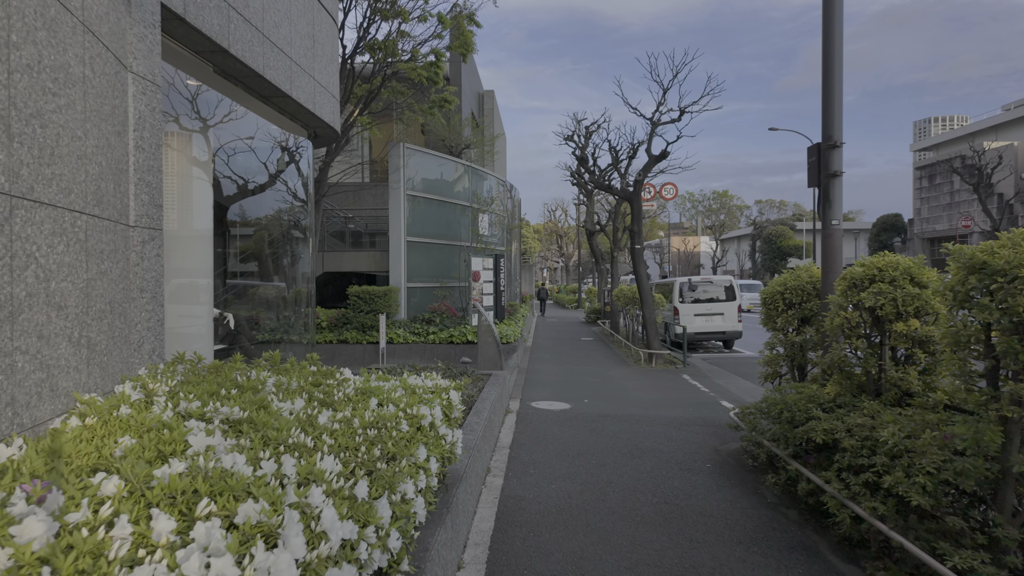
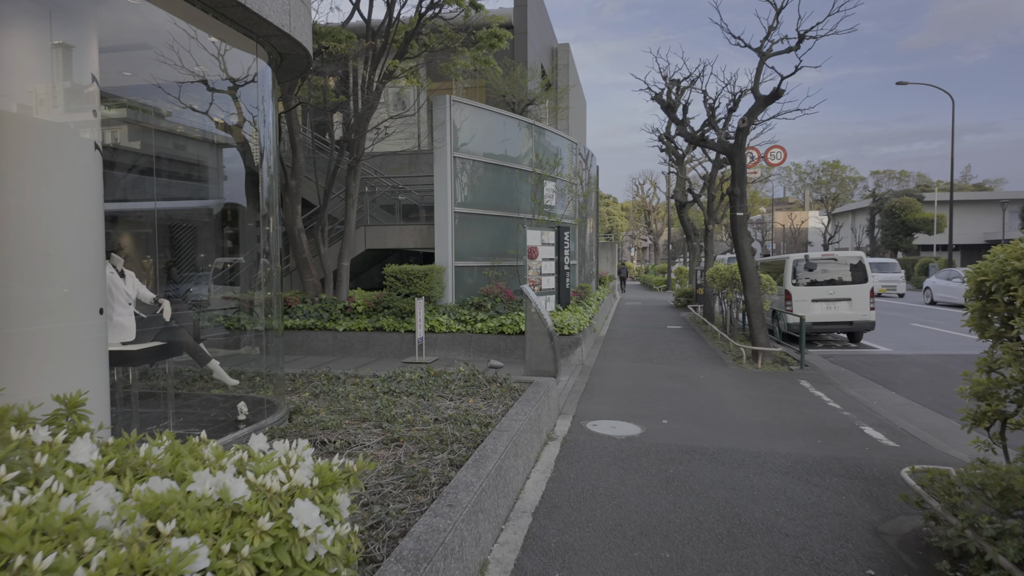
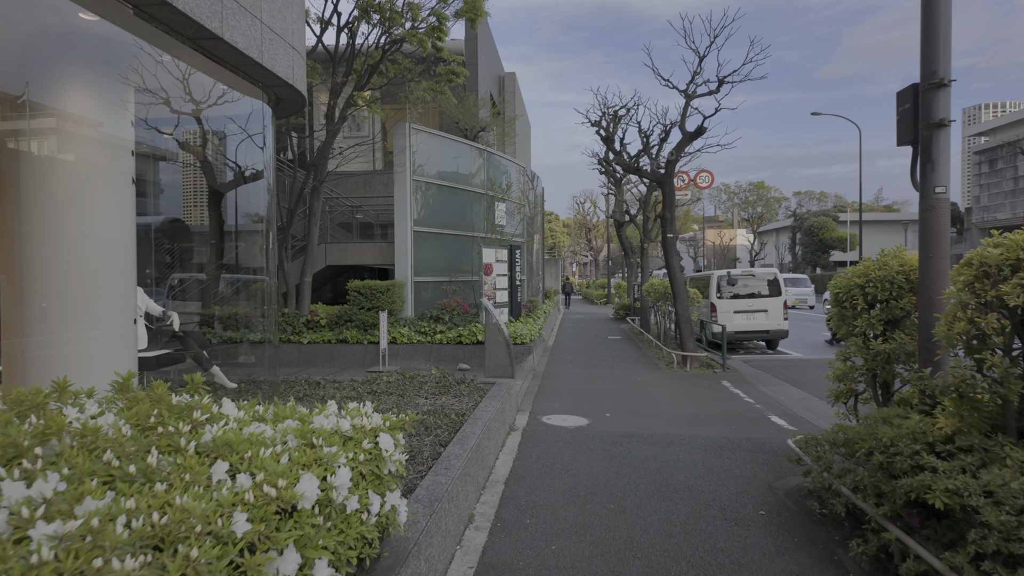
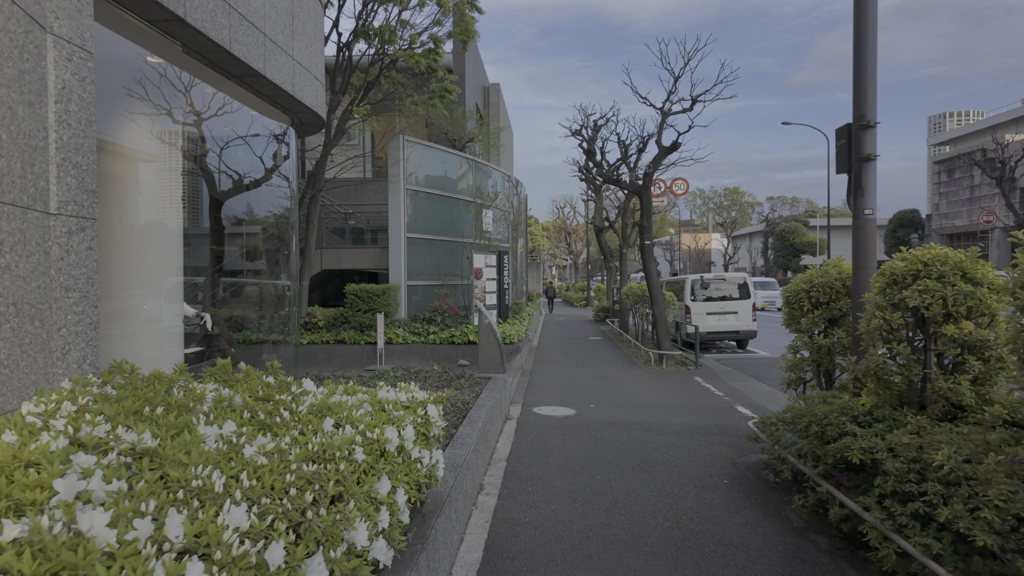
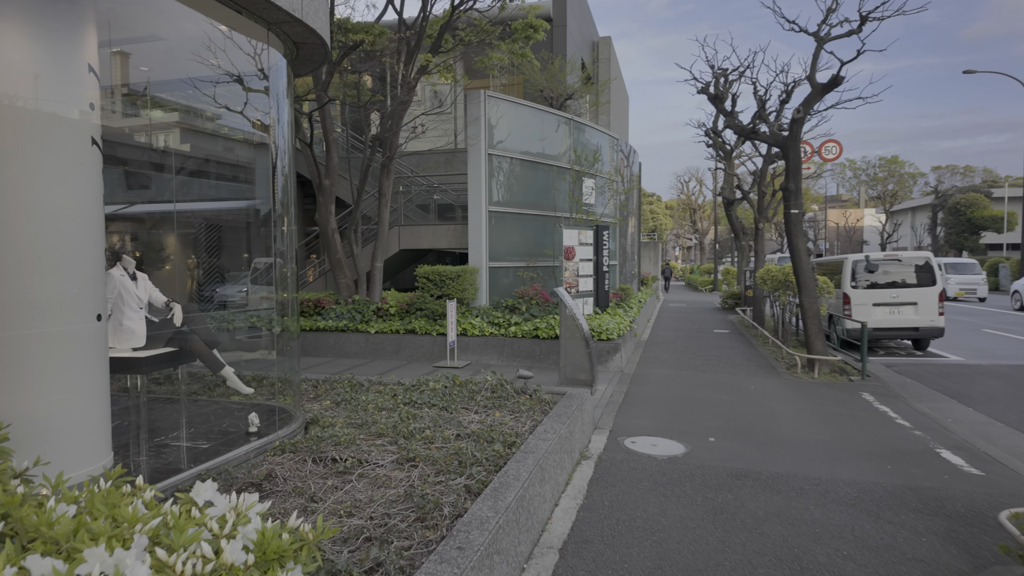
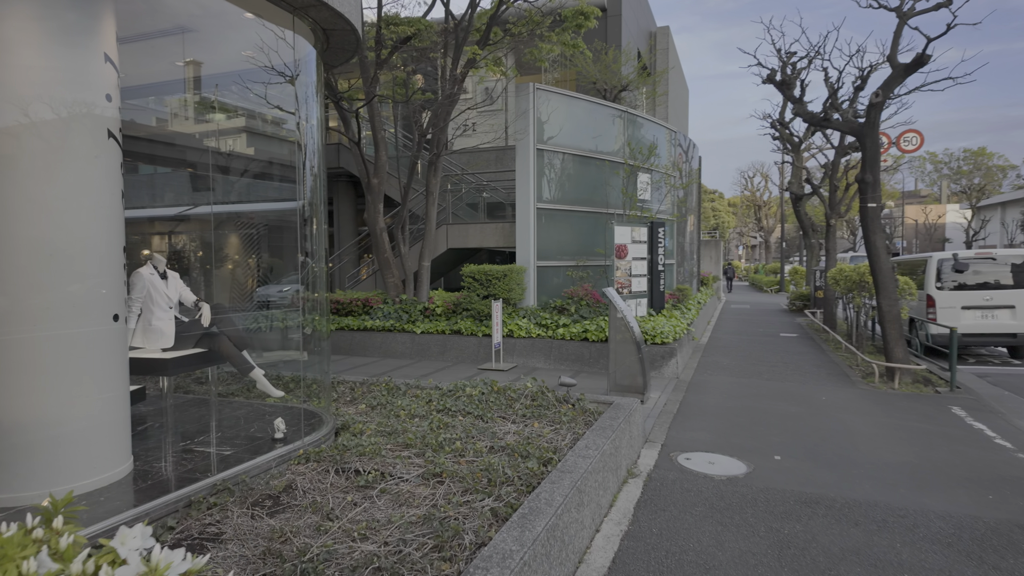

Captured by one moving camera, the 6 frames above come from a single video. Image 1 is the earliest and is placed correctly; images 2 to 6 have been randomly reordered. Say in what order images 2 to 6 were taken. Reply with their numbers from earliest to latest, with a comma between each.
4, 3, 2, 5, 6
